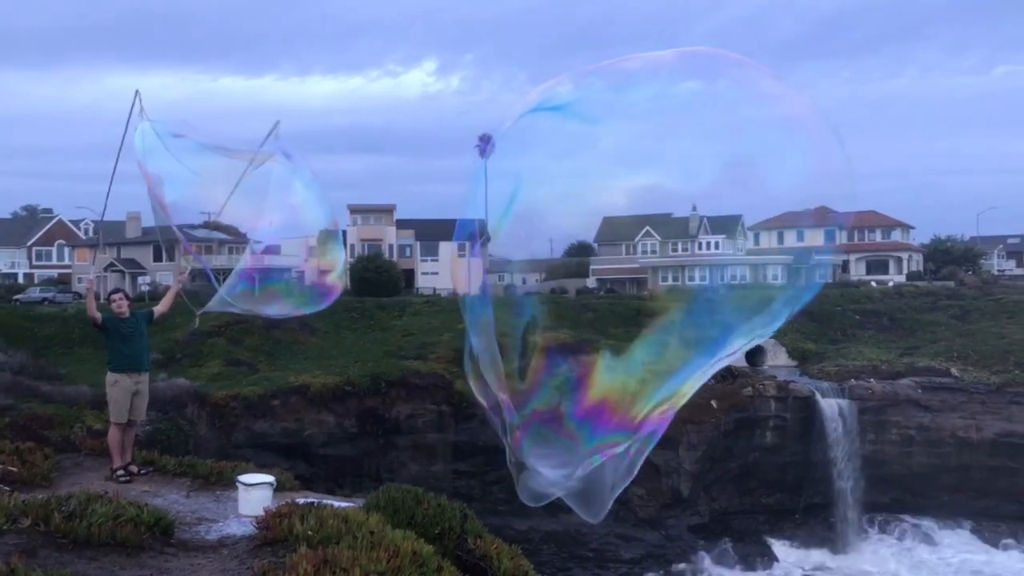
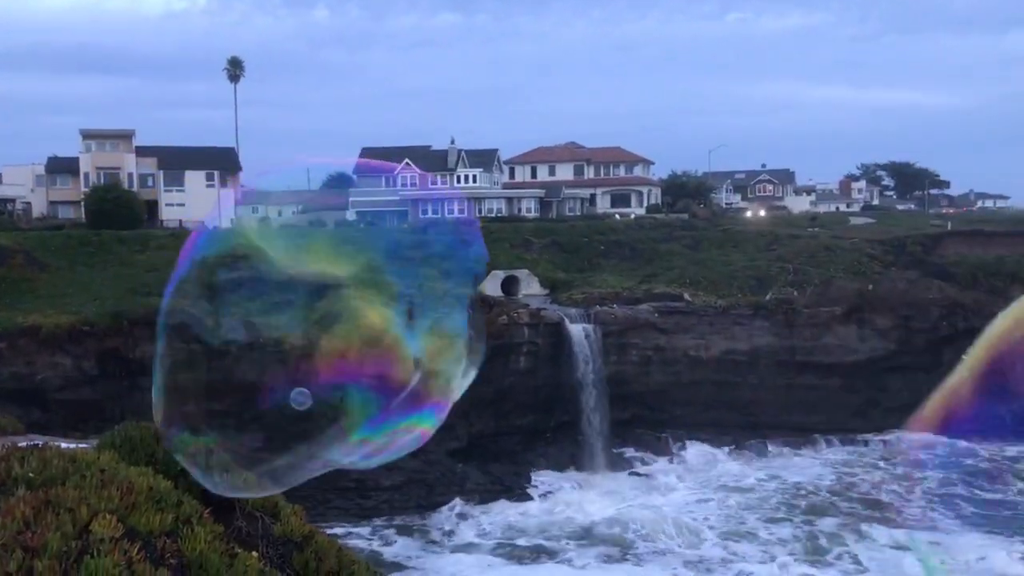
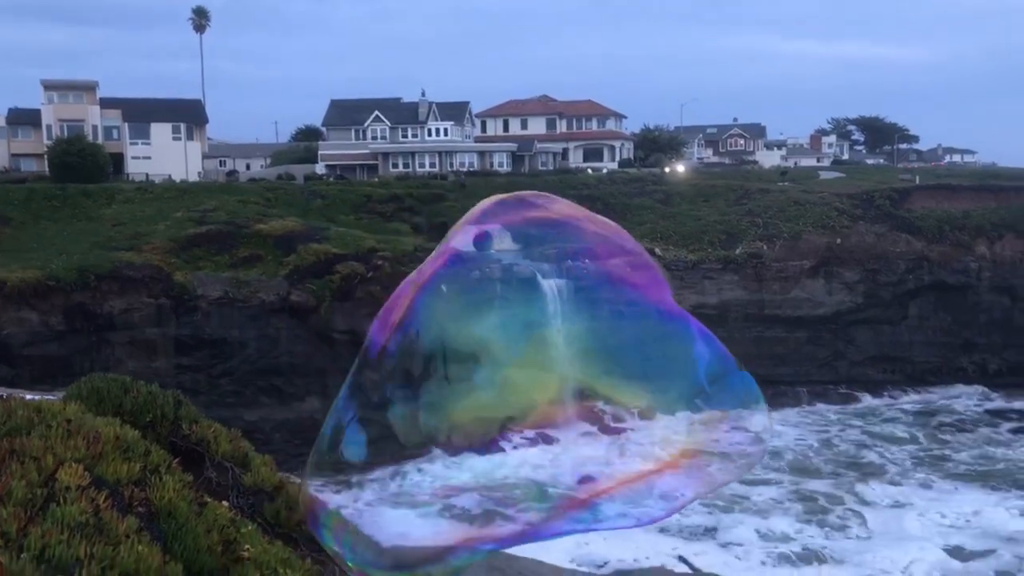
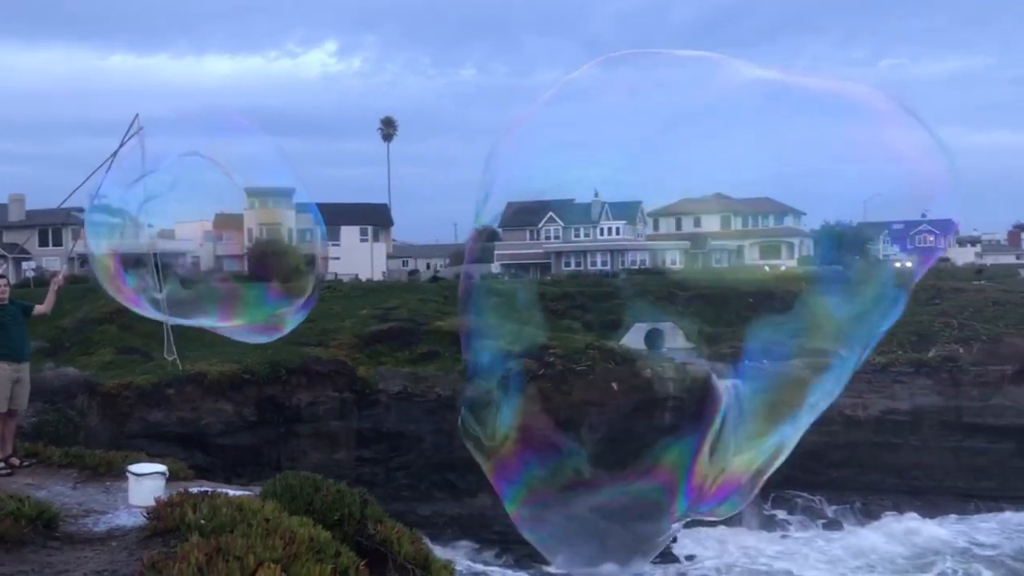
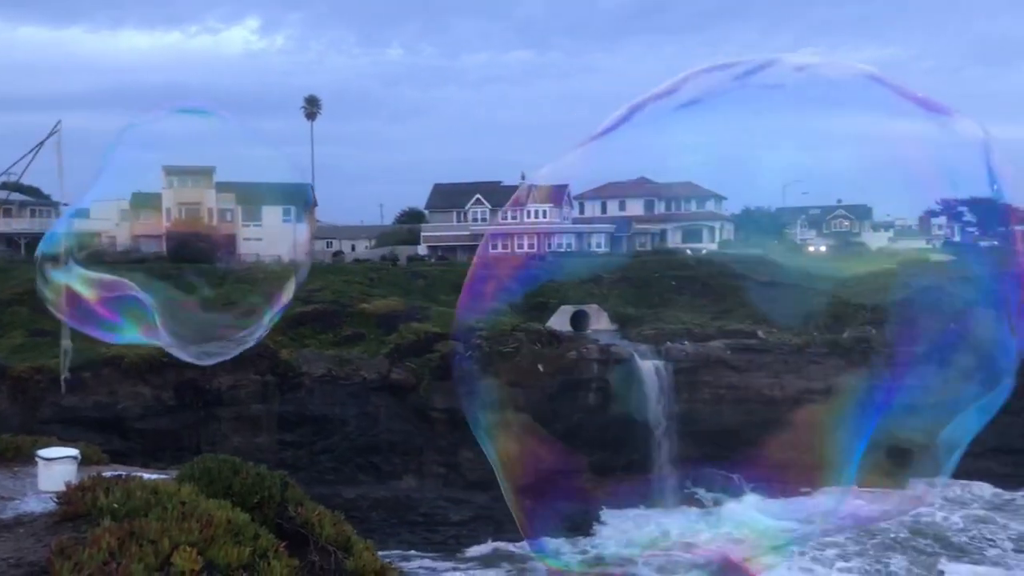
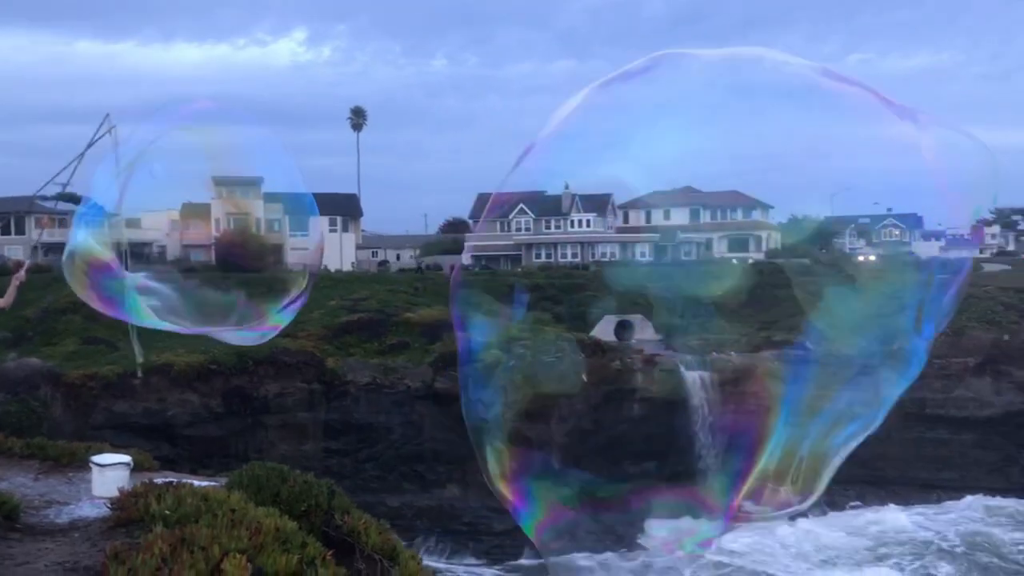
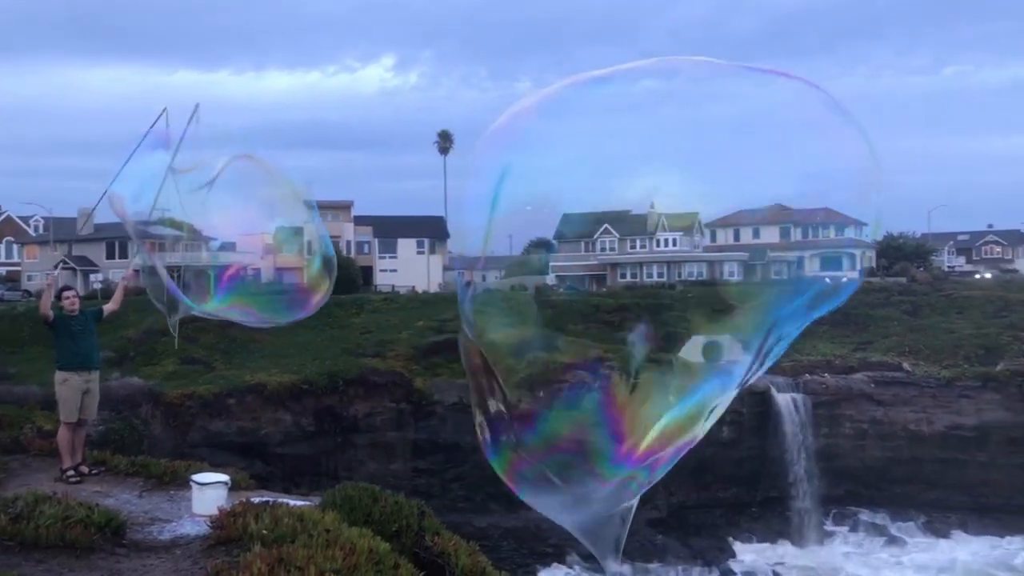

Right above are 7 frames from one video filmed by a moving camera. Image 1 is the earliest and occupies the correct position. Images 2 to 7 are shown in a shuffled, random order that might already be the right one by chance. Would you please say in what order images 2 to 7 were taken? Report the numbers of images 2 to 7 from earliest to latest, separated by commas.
7, 4, 6, 5, 2, 3
